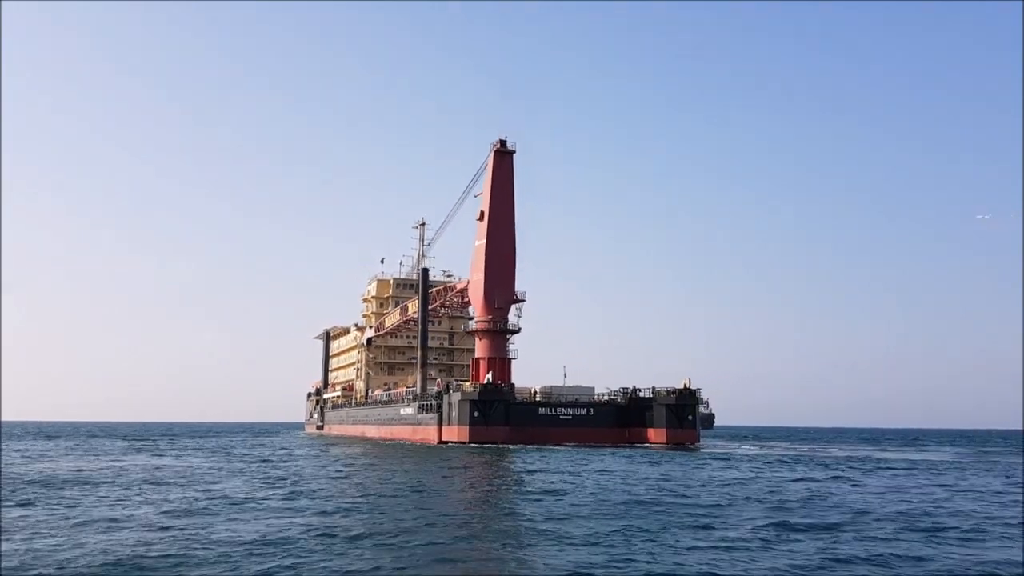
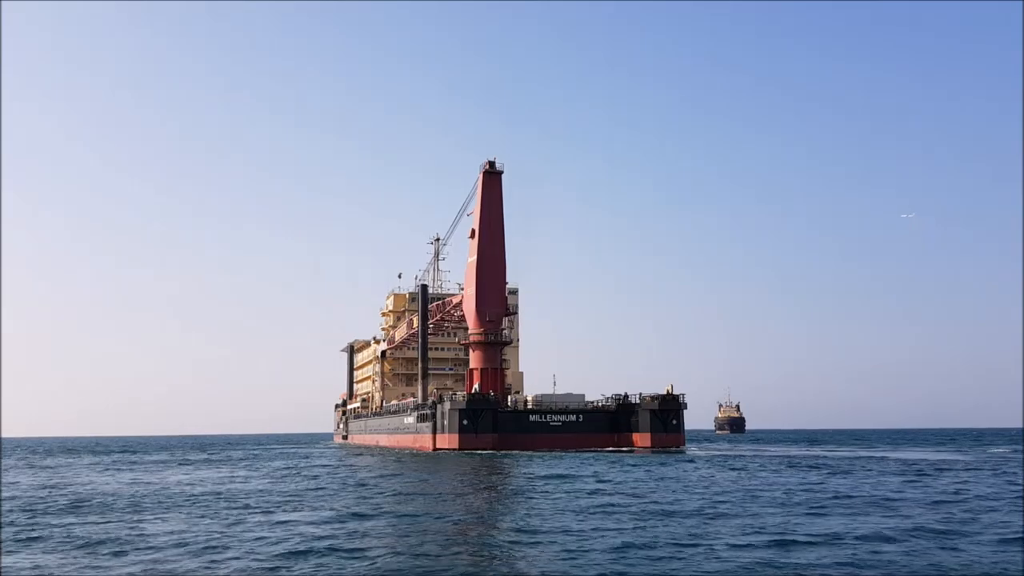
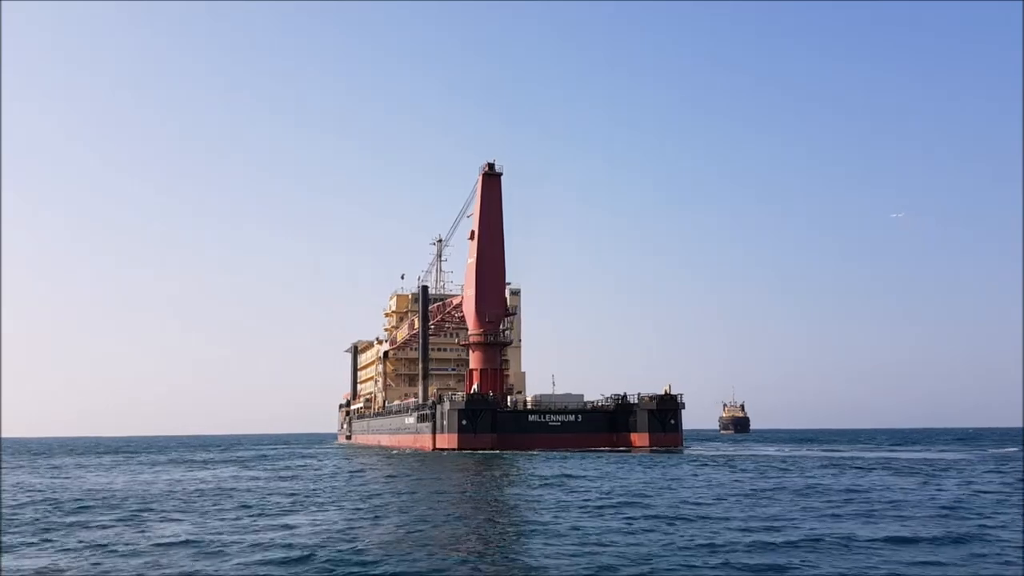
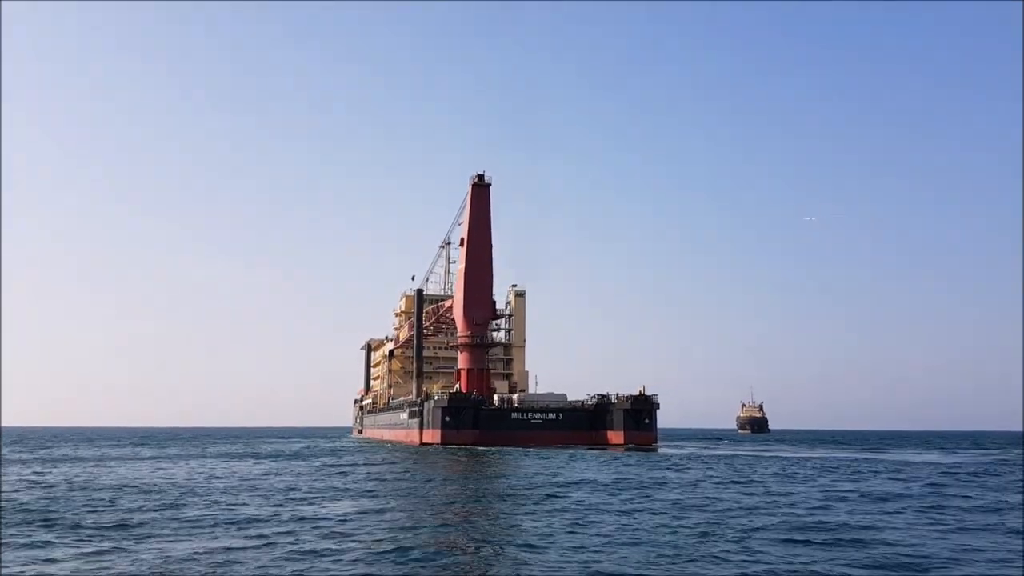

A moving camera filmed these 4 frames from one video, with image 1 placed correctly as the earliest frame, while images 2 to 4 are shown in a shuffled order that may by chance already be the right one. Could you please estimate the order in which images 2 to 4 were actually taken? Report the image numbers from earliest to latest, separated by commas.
2, 3, 4
